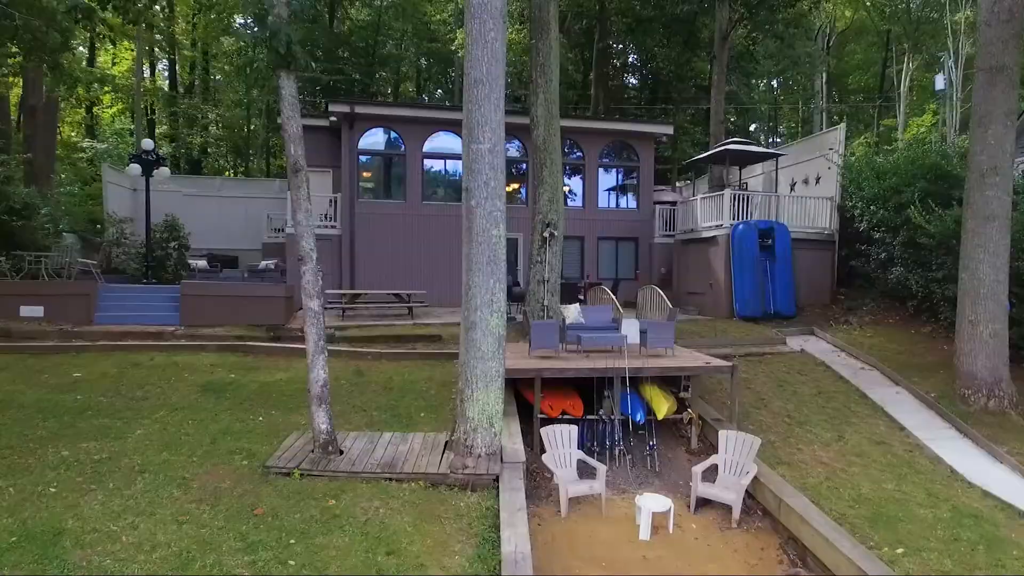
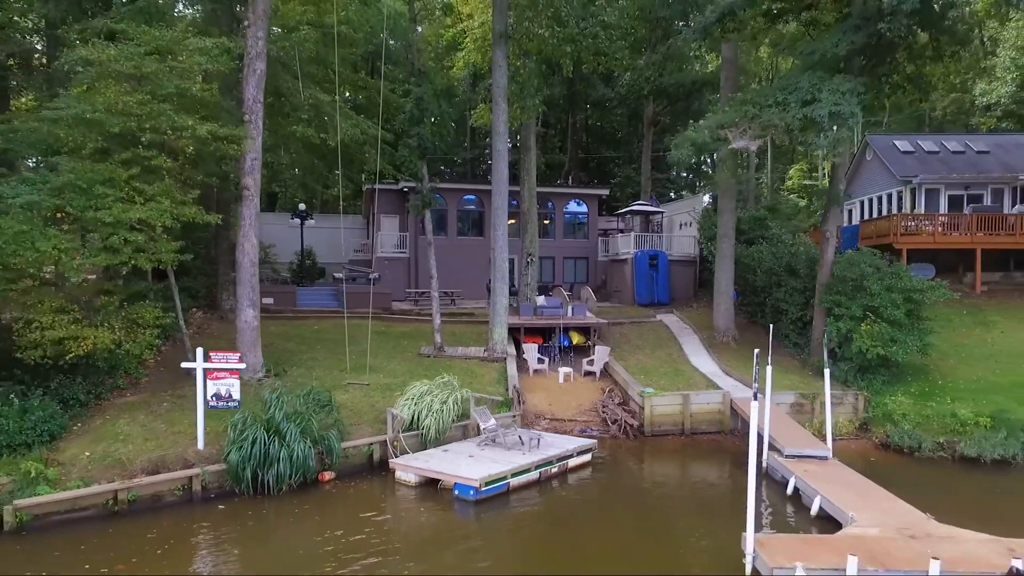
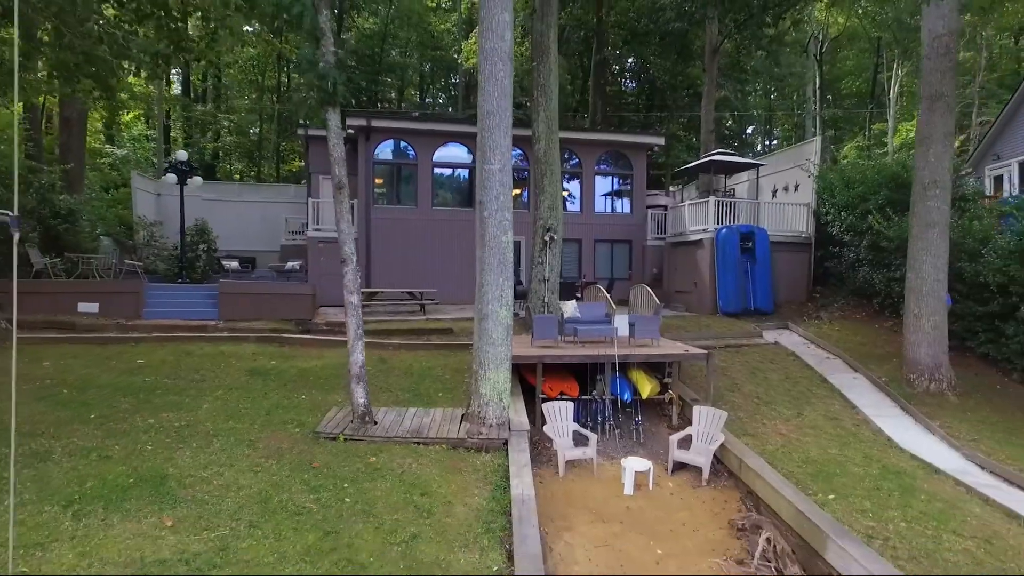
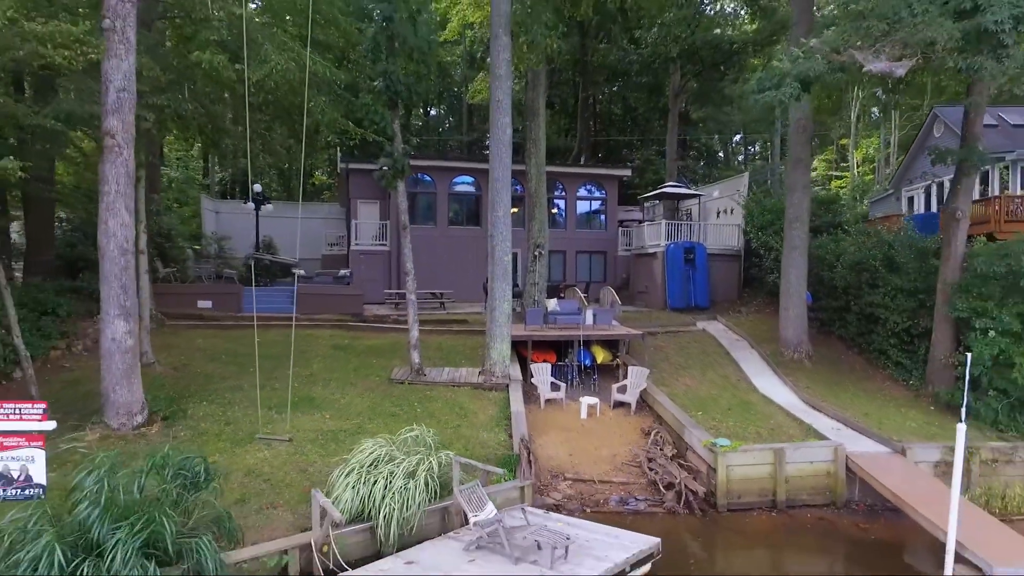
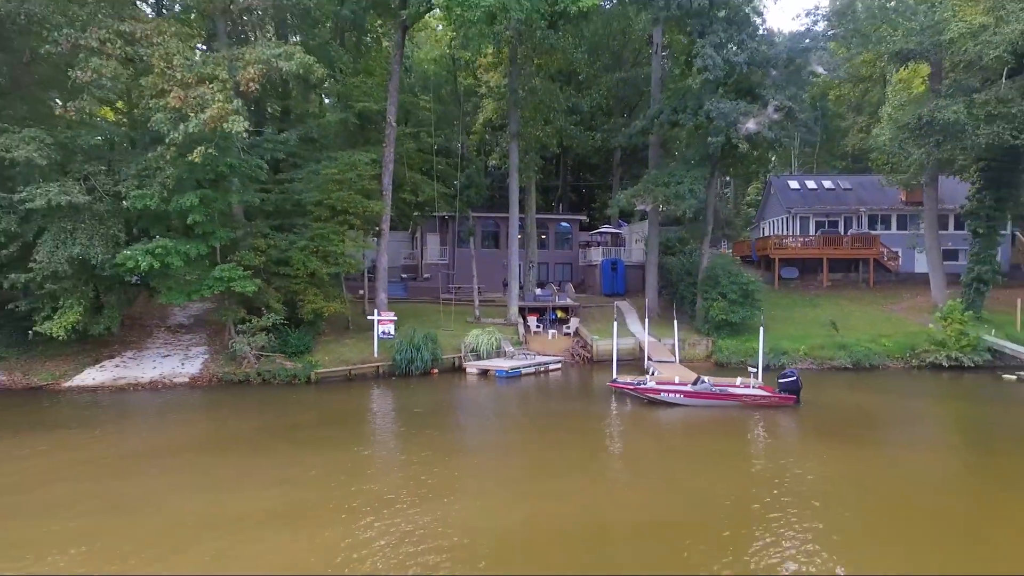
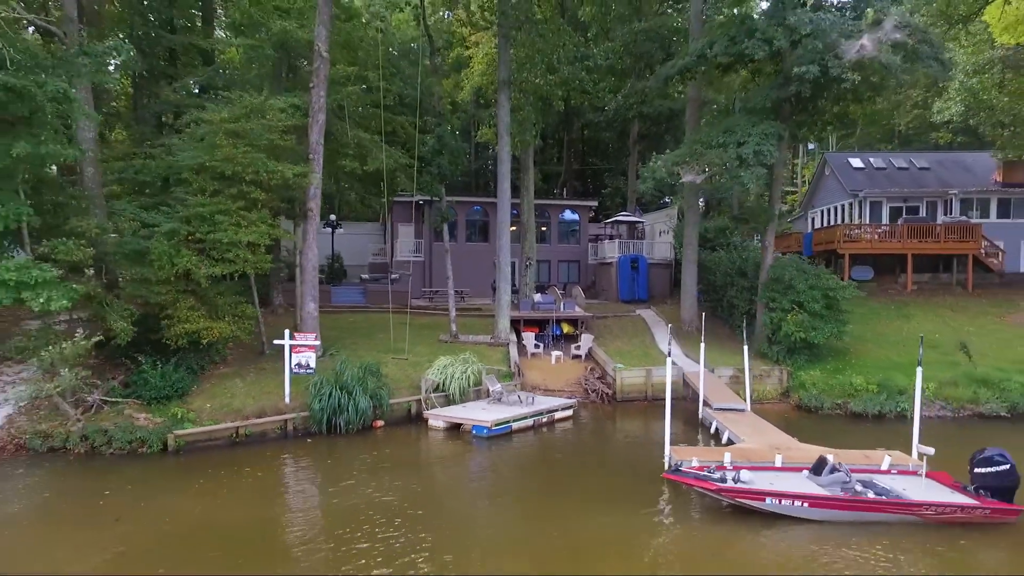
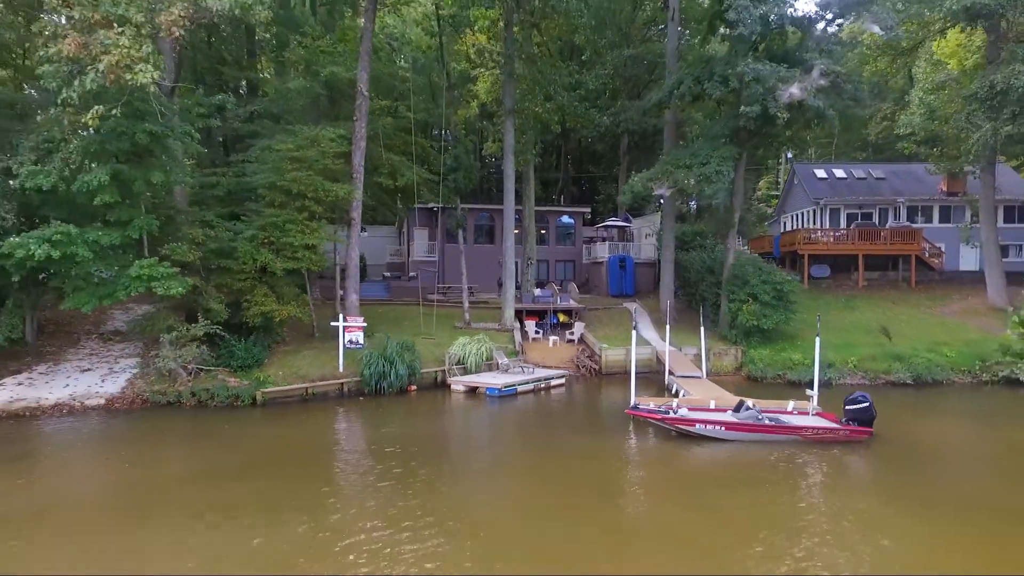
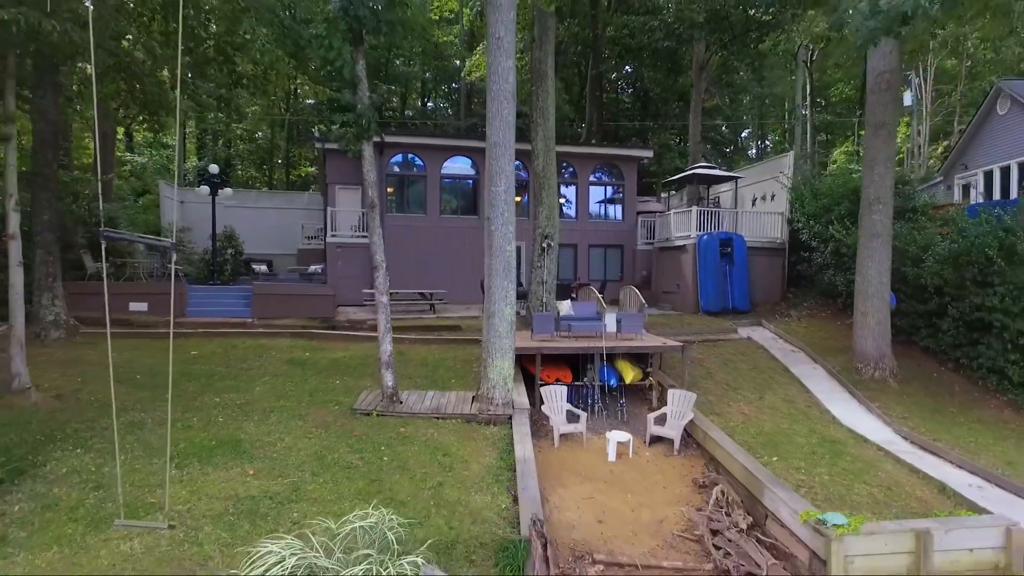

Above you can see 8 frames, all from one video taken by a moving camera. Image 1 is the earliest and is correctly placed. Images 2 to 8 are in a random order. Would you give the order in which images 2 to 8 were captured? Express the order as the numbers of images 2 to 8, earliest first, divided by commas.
3, 8, 4, 2, 6, 7, 5
